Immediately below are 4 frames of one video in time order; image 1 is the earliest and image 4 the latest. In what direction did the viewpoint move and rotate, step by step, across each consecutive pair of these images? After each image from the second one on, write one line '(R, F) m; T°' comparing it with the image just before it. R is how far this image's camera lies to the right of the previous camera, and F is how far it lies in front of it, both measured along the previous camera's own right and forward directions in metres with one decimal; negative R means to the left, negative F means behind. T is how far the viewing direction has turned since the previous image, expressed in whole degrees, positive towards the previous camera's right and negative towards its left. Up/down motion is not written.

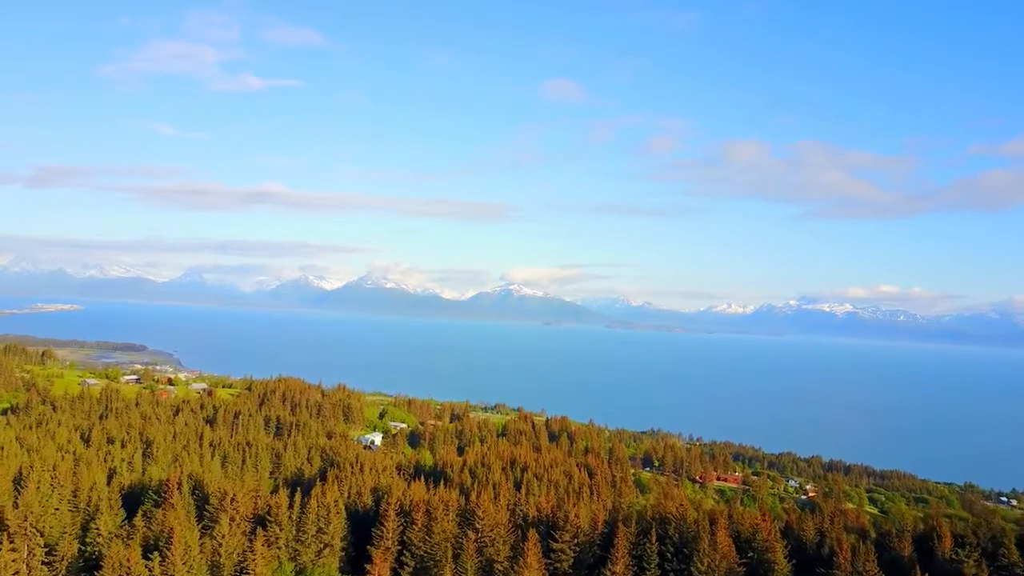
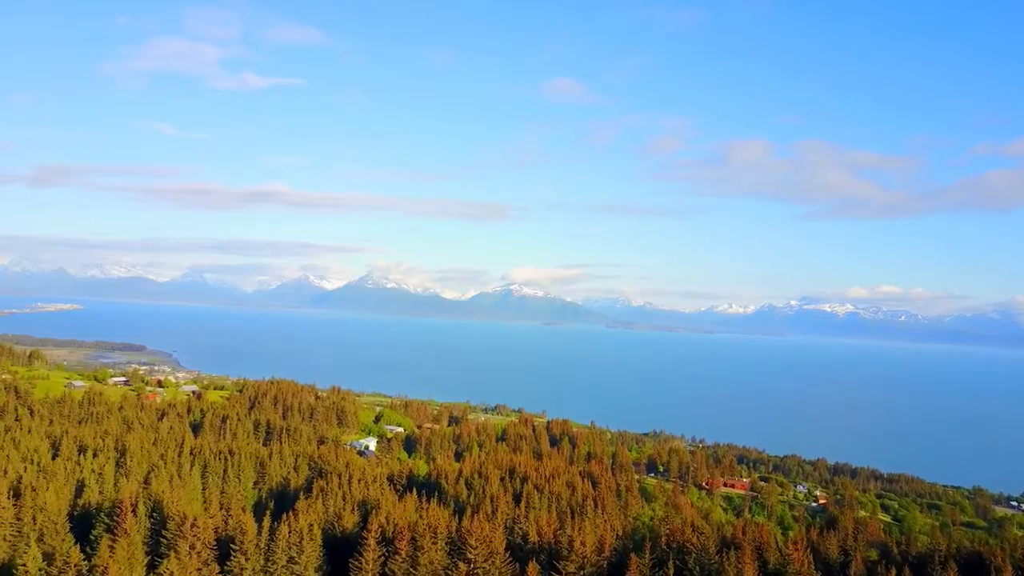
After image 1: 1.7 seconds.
(+0.1, +2.8) m; 0°
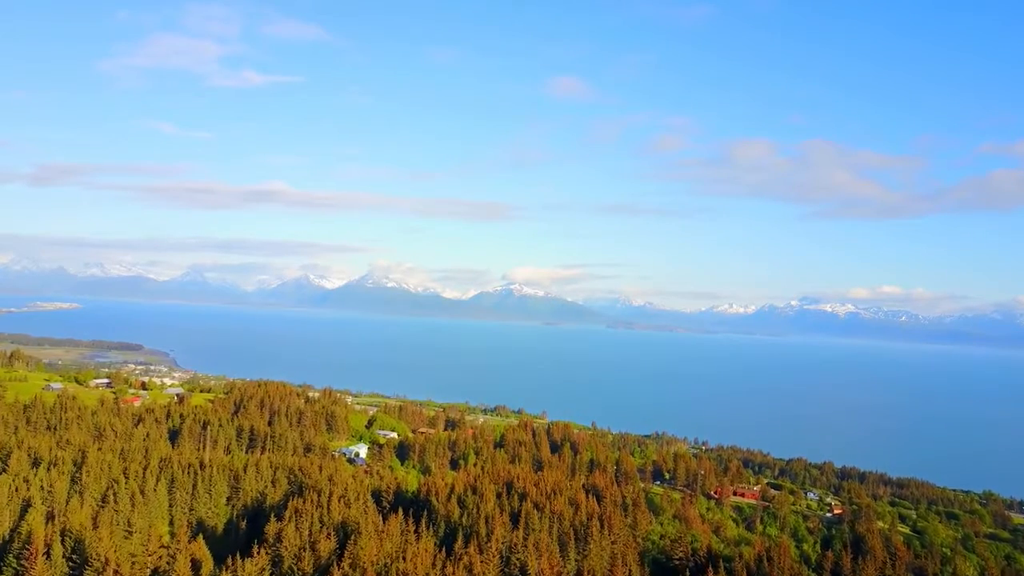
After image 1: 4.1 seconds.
(+0.2, +3.9) m; 0°
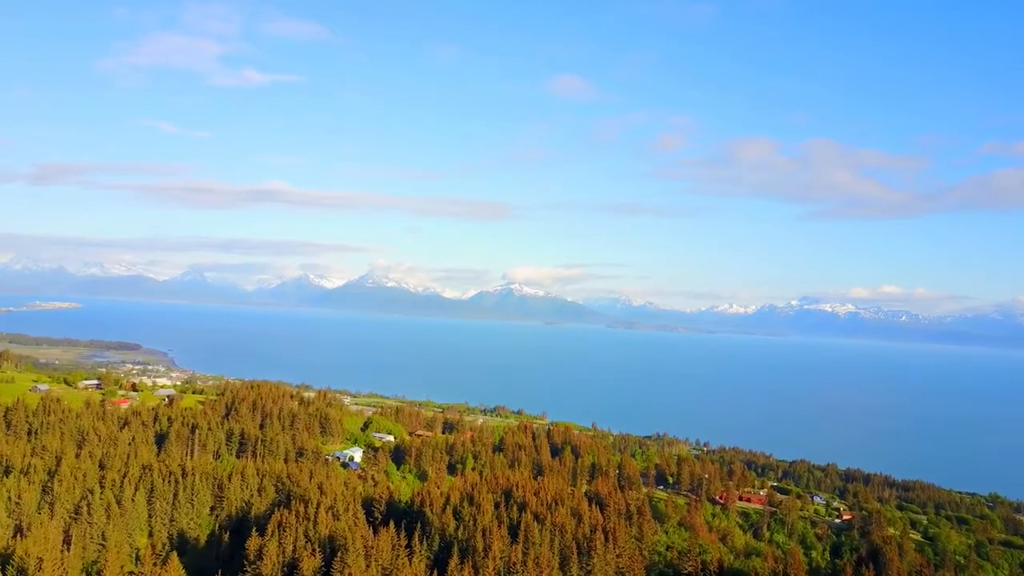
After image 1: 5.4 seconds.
(0.0, +2.1) m; 0°
